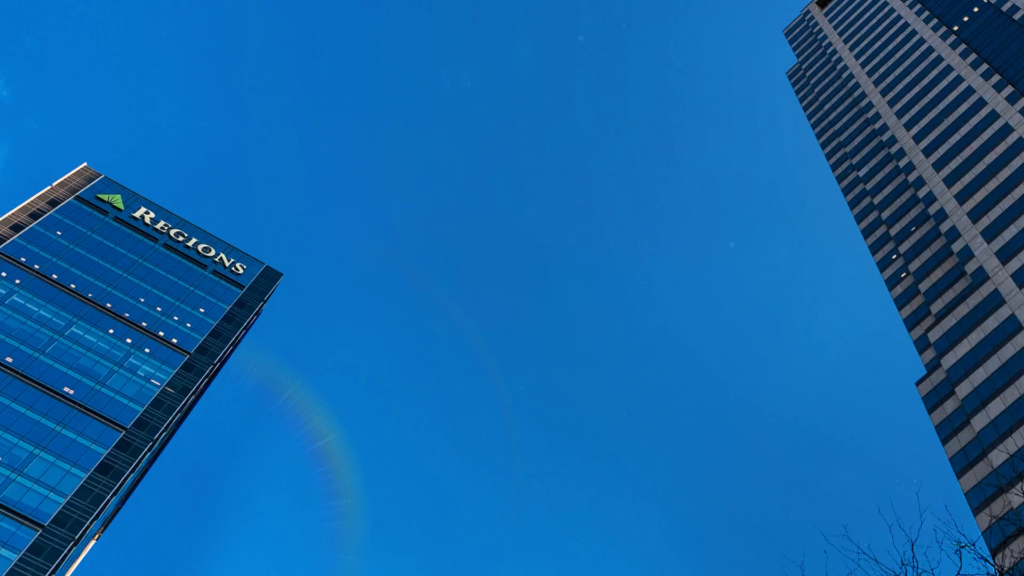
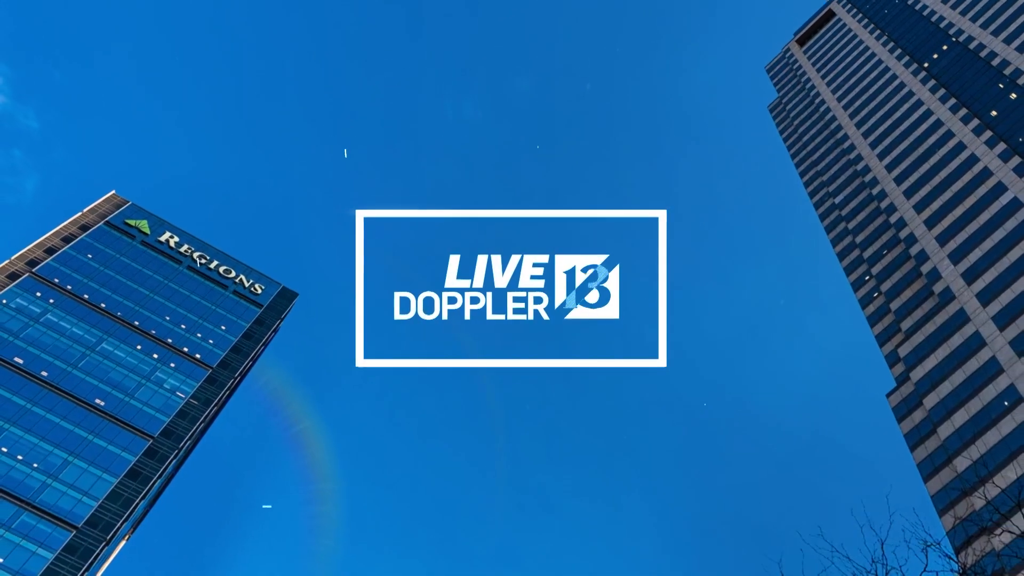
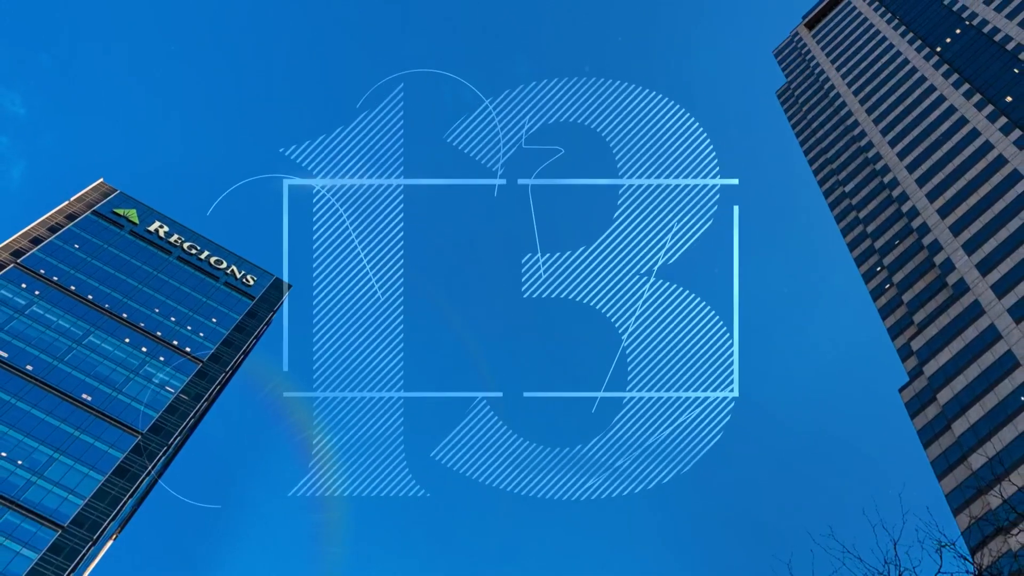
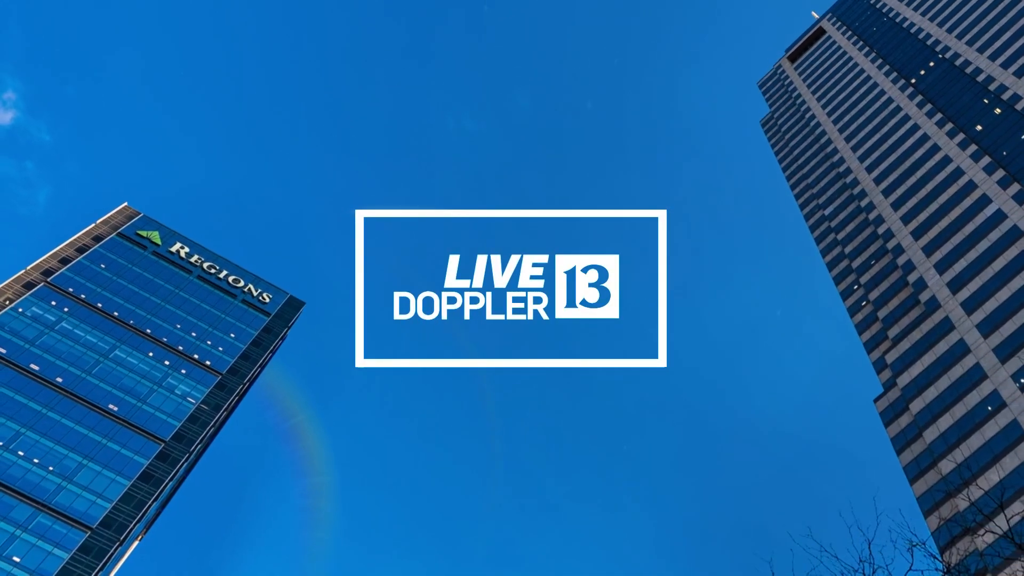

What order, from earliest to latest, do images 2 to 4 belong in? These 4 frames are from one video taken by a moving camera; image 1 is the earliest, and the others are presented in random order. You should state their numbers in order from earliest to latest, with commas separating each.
3, 2, 4
